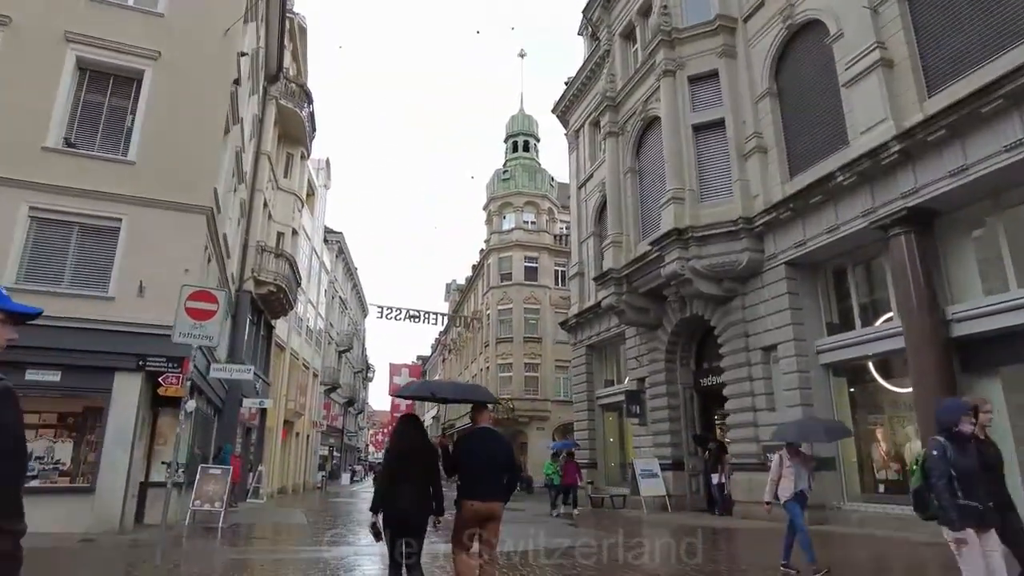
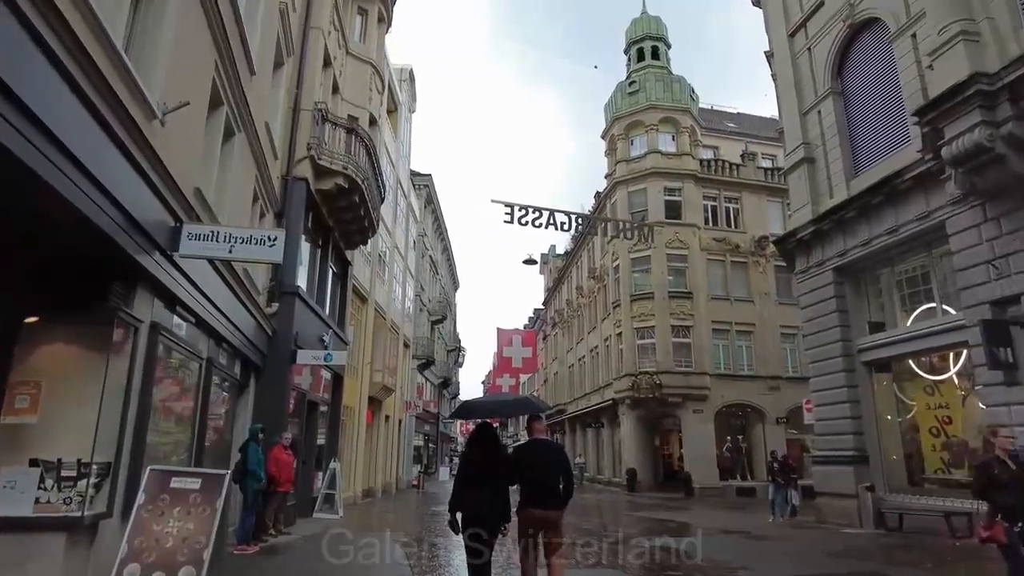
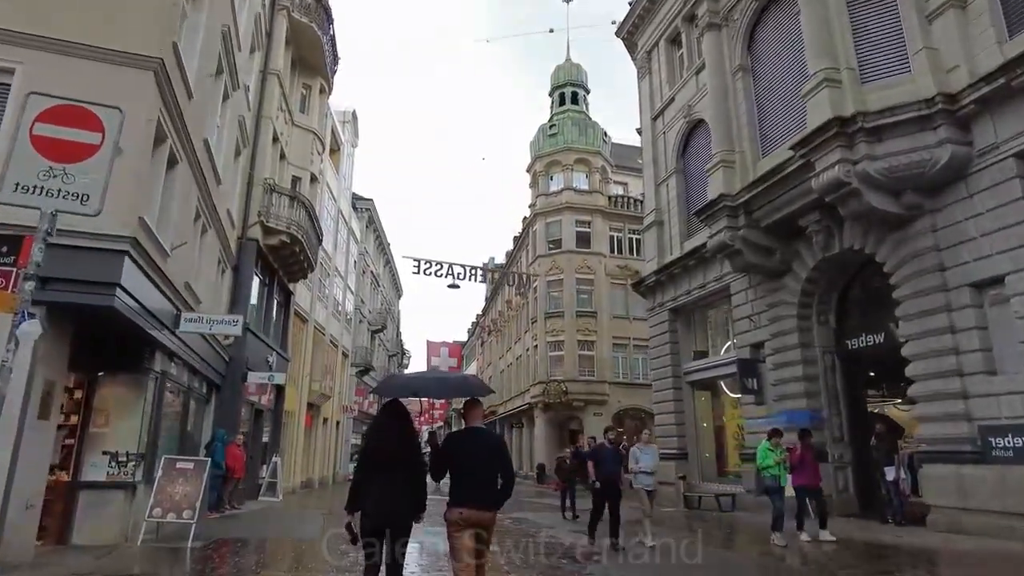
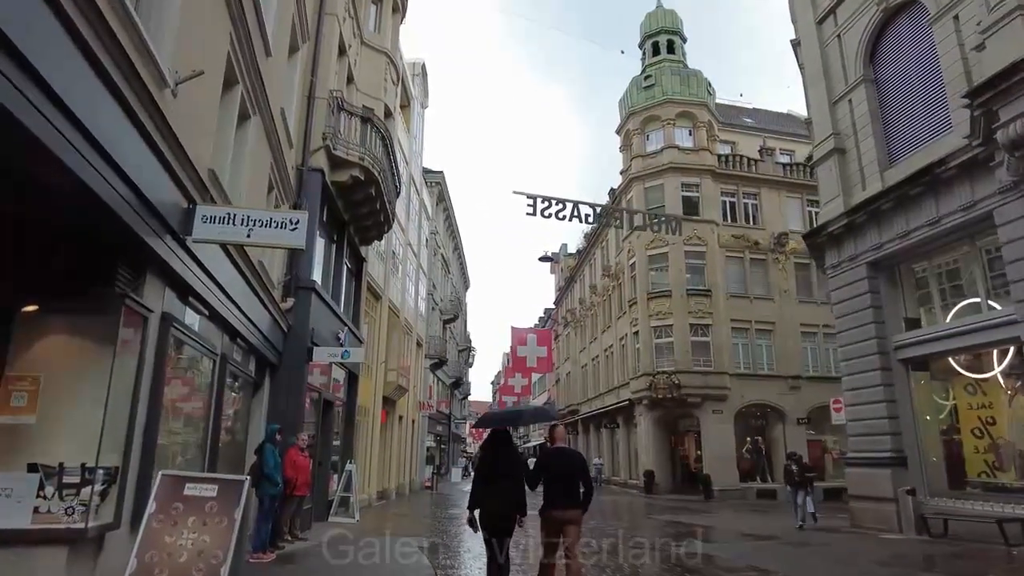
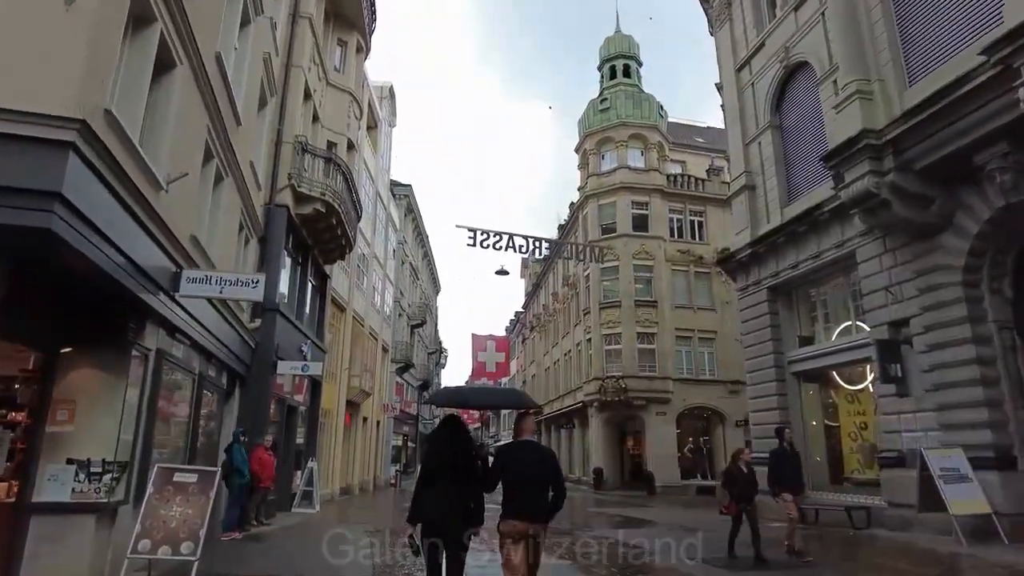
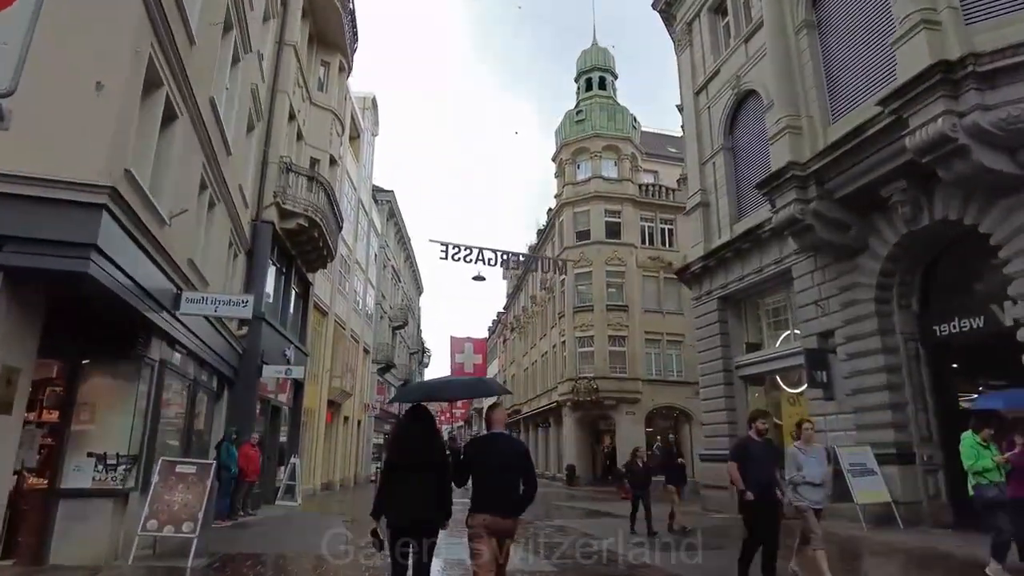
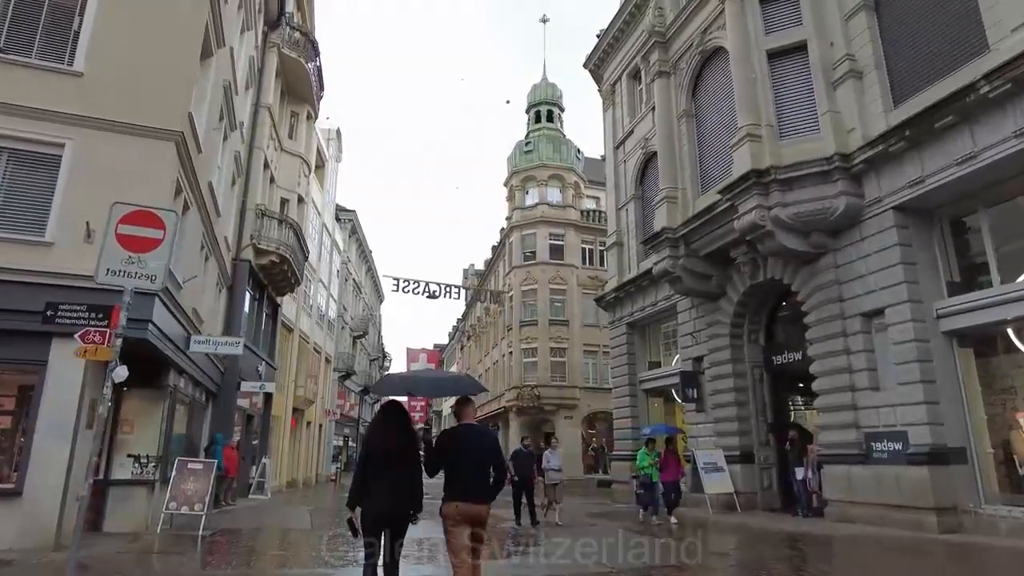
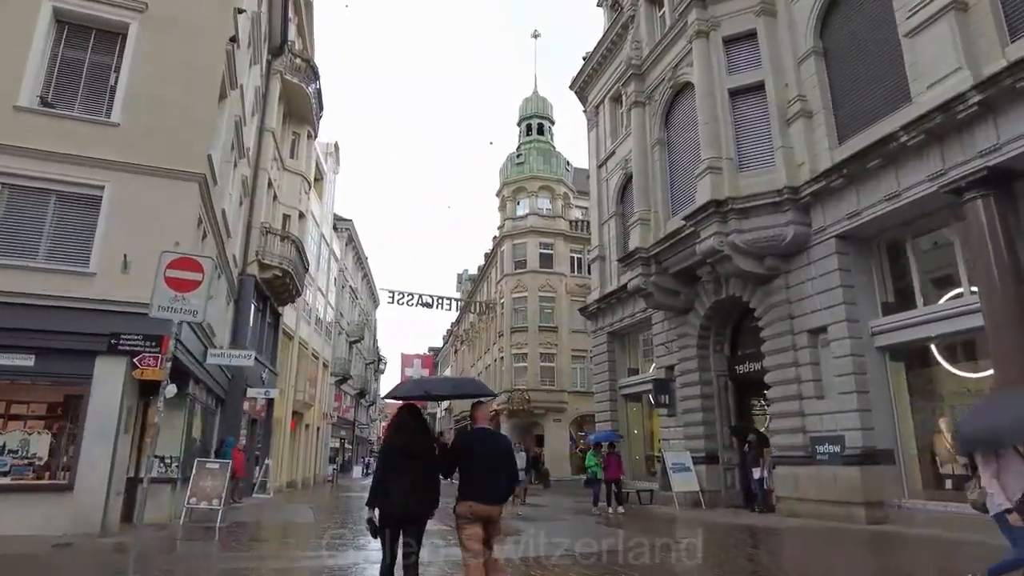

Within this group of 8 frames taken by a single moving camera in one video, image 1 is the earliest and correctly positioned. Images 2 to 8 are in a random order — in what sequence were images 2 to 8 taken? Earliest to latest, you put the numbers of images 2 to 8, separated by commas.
8, 7, 3, 6, 5, 2, 4
